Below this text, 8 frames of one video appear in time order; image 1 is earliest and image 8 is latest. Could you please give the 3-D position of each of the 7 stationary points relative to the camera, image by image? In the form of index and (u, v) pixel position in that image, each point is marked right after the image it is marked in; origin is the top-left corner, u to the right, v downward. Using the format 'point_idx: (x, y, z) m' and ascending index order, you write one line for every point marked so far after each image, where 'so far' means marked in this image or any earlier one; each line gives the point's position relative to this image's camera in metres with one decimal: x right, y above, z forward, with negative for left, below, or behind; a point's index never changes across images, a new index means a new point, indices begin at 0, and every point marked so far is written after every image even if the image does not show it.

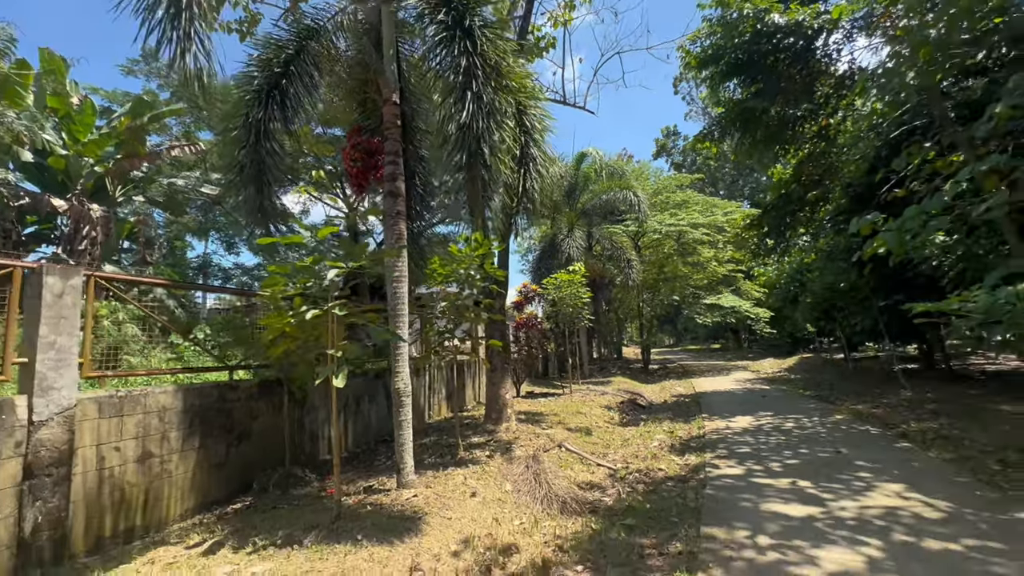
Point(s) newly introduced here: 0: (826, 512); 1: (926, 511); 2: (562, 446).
0: (+2.8, -2.0, +4.2) m
1: (+3.6, -1.9, +4.1) m
2: (+0.8, -2.4, +7.3) m
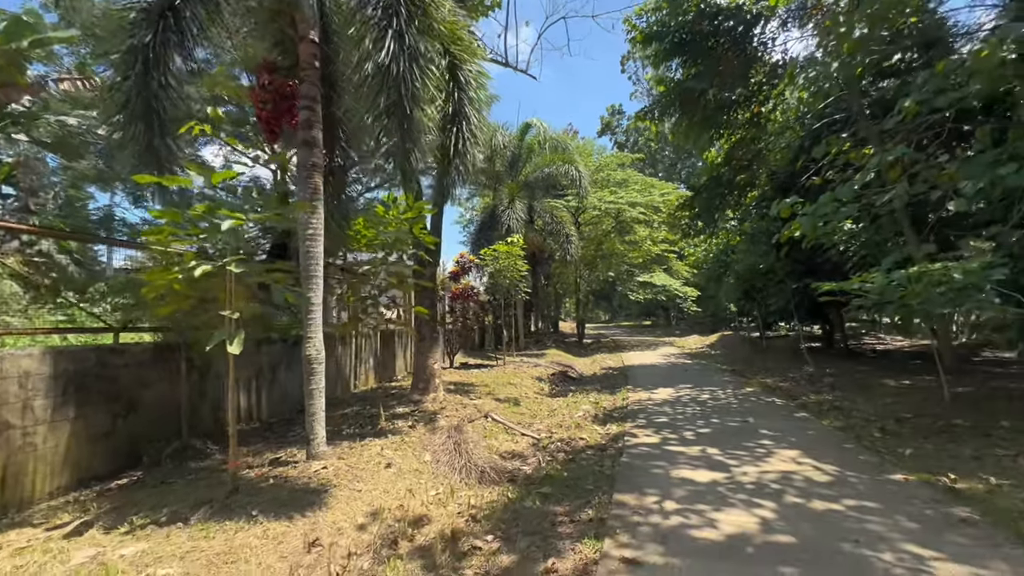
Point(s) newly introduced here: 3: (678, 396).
0: (+2.0, -1.8, +4.4) m
1: (+2.8, -1.8, +4.4) m
2: (-0.4, -2.0, +7.2) m
3: (+3.1, -2.0, +8.8) m
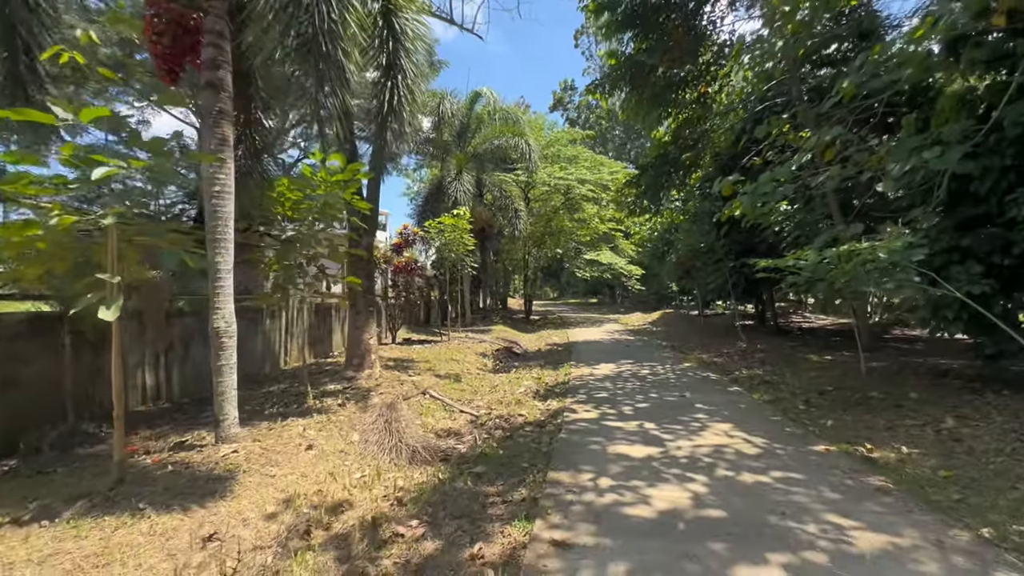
0: (+1.4, -1.5, +4.4) m
1: (+2.2, -1.5, +4.5) m
2: (-1.3, -1.5, +6.9) m
3: (+2.0, -1.6, +8.9) m
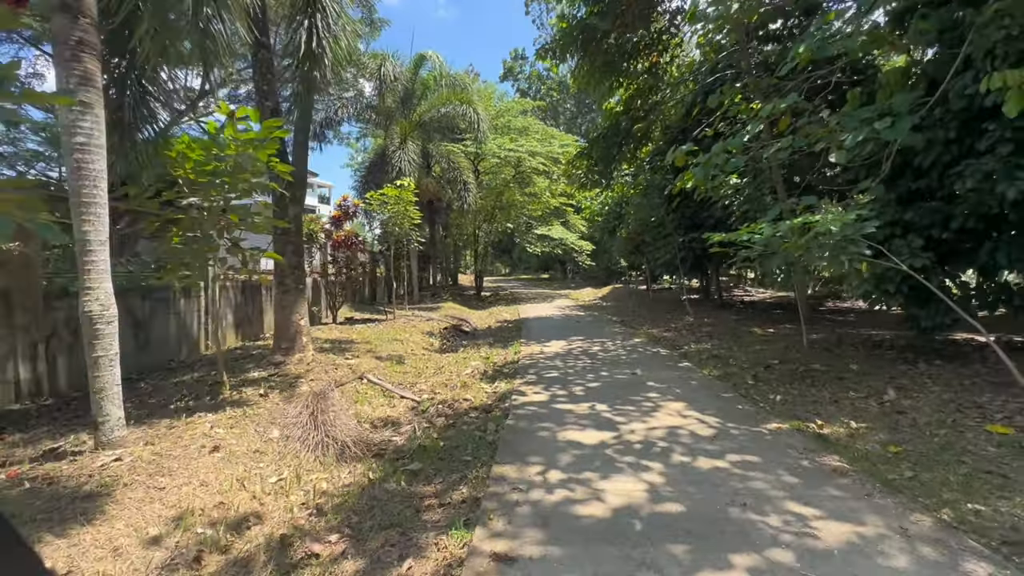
0: (+0.9, -1.3, +4.1) m
1: (+1.7, -1.3, +4.3) m
2: (-2.0, -1.2, +6.4) m
3: (+1.0, -1.1, +8.6) m
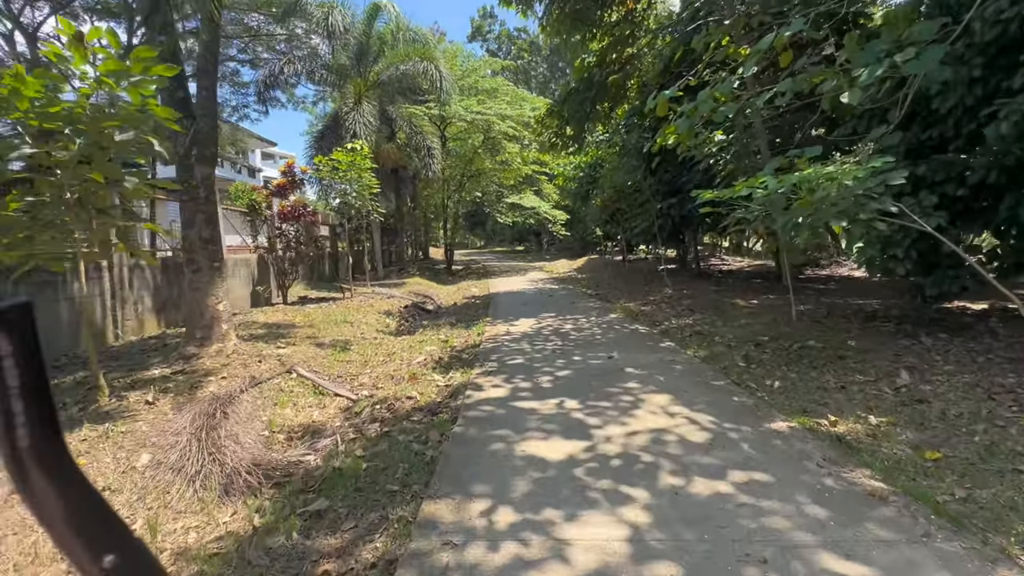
0: (+0.5, -1.1, +3.3) m
1: (+1.3, -1.1, +3.5) m
2: (-2.5, -1.0, +5.4) m
3: (+0.4, -0.7, +7.8) m
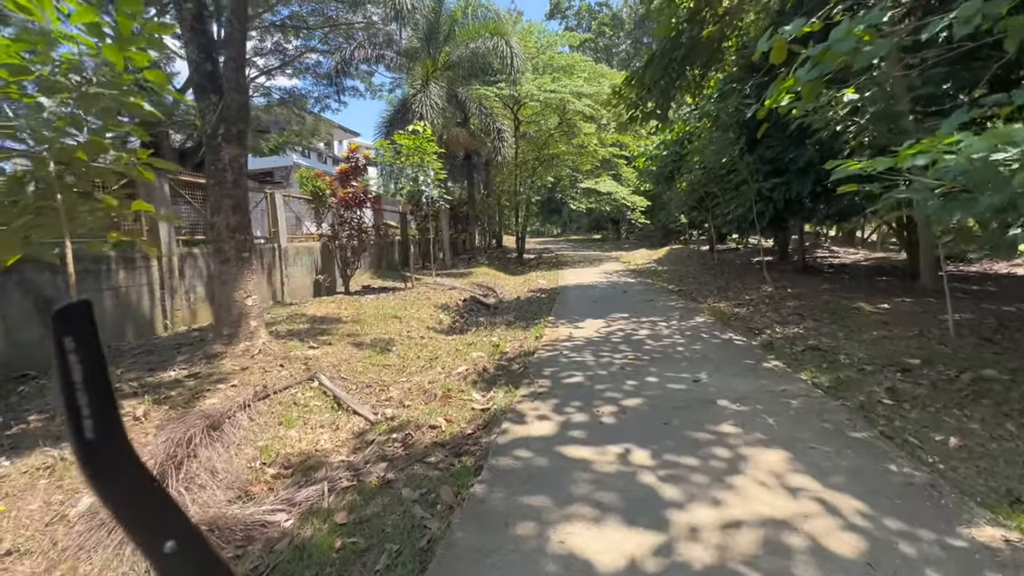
0: (+0.7, -1.2, +2.1) m
1: (+1.5, -1.1, +2.2) m
2: (-2.0, -0.9, +4.7) m
3: (+1.3, -0.6, +6.6) m
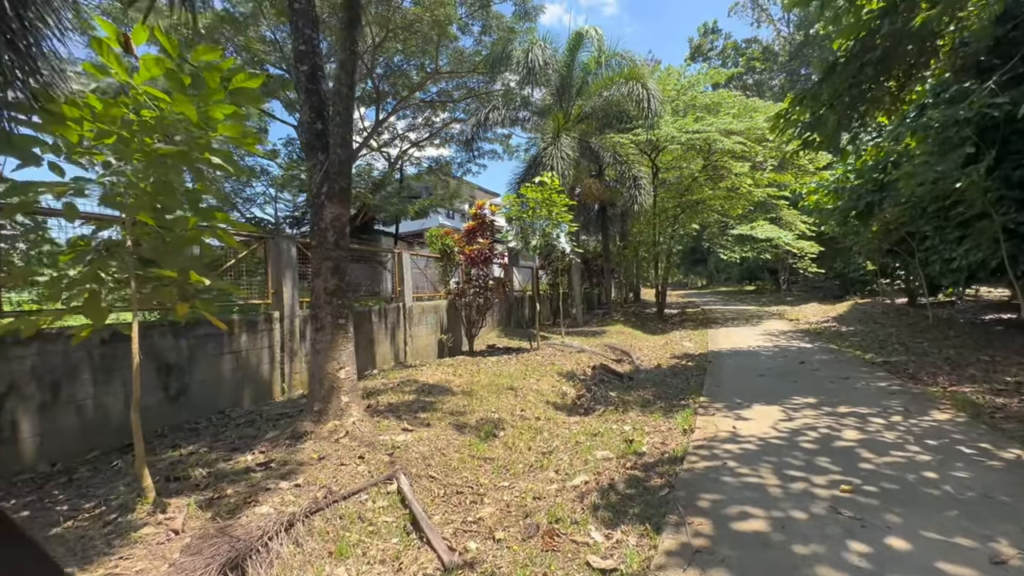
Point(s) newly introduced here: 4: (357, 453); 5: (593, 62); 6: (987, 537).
0: (+0.9, -1.5, +0.5) m
1: (+1.6, -1.5, +0.4) m
2: (-1.0, -1.5, +3.8) m
3: (+2.7, -1.4, +4.6) m
4: (-1.4, -1.5, +4.2) m
5: (+2.7, +7.6, +15.8) m
6: (+2.7, -1.4, +2.7) m
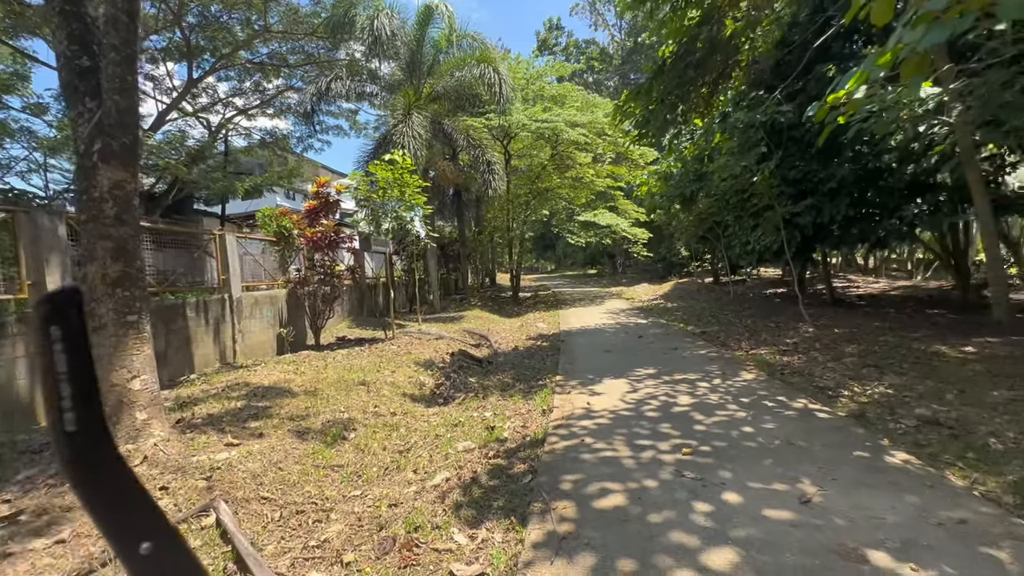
0: (+0.7, -1.4, +0.5) m
1: (+1.5, -1.4, +0.6) m
2: (-2.0, -1.4, +3.0) m
3: (+1.3, -1.2, +5.0) m
4: (-2.5, -1.4, +3.4) m
5: (-2.2, +8.1, +15.4) m
6: (+1.9, -1.3, +3.2) m
